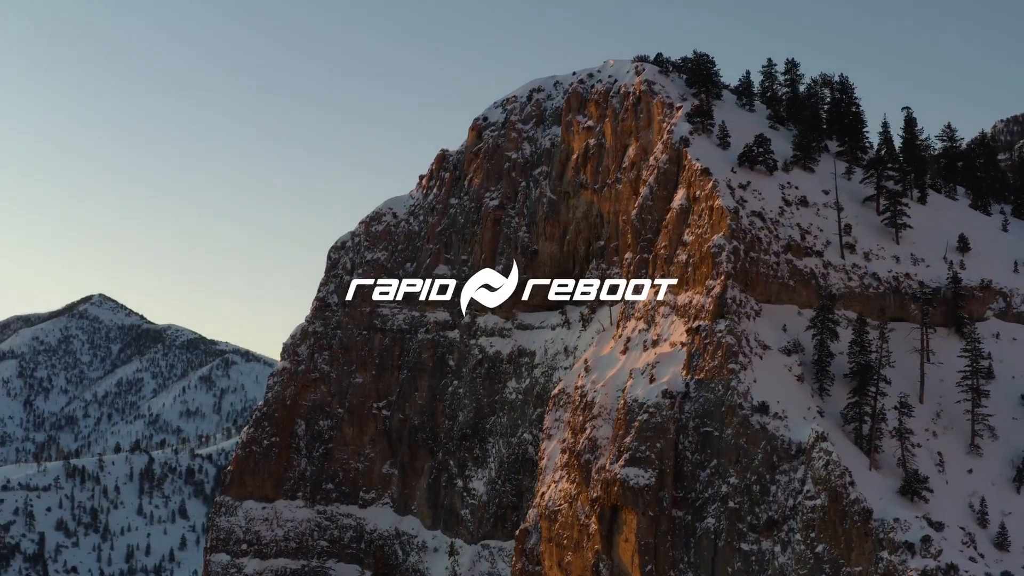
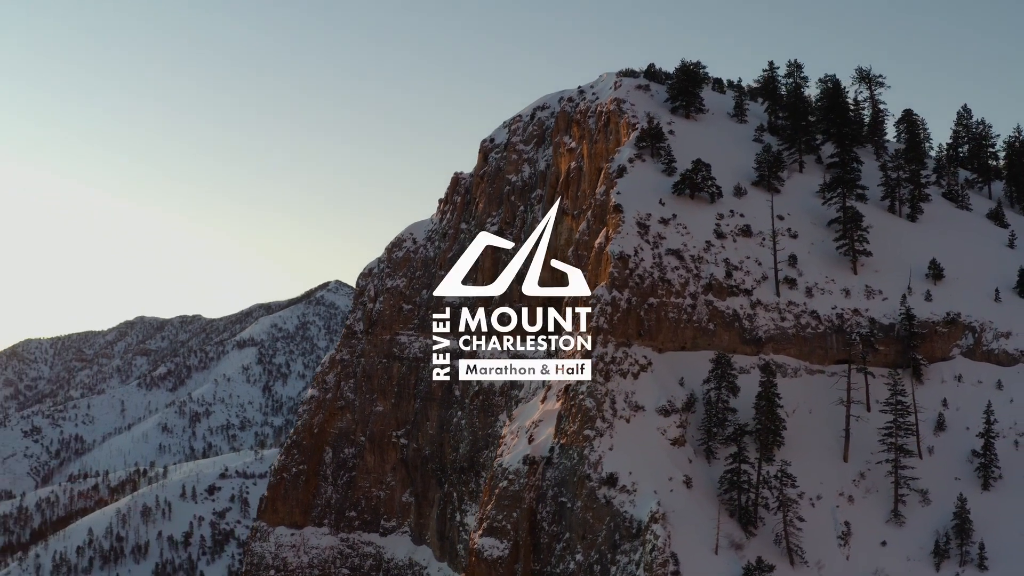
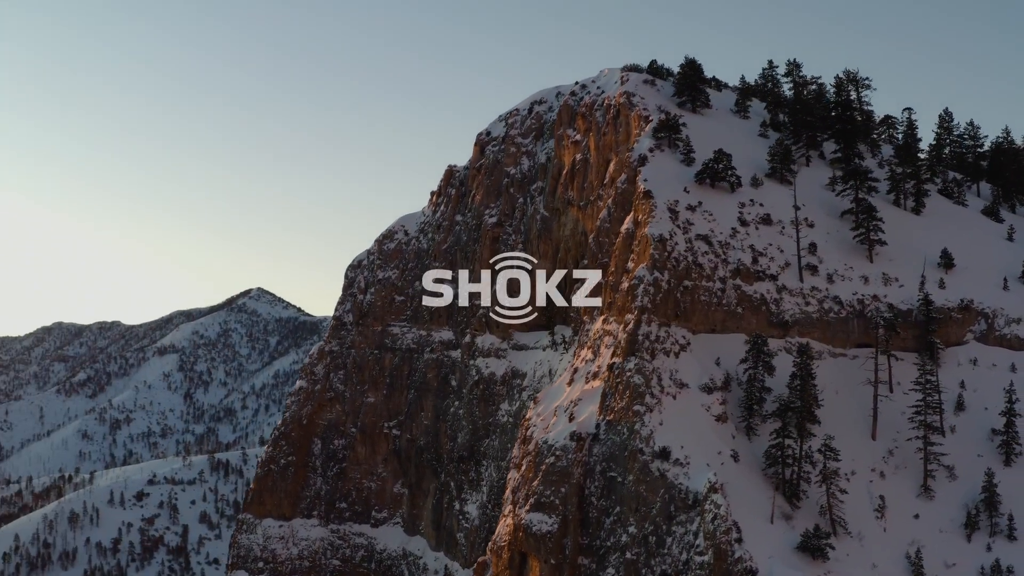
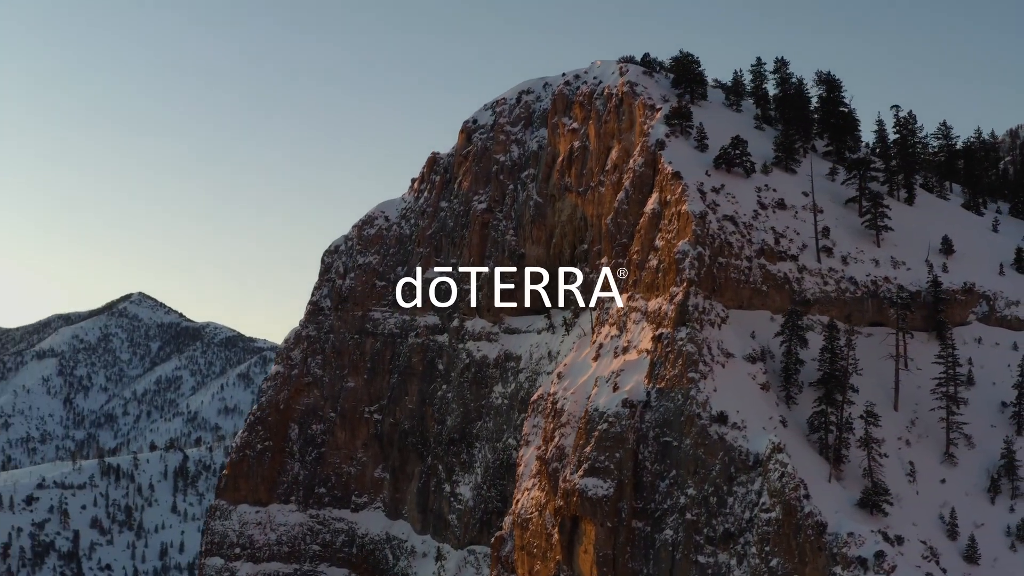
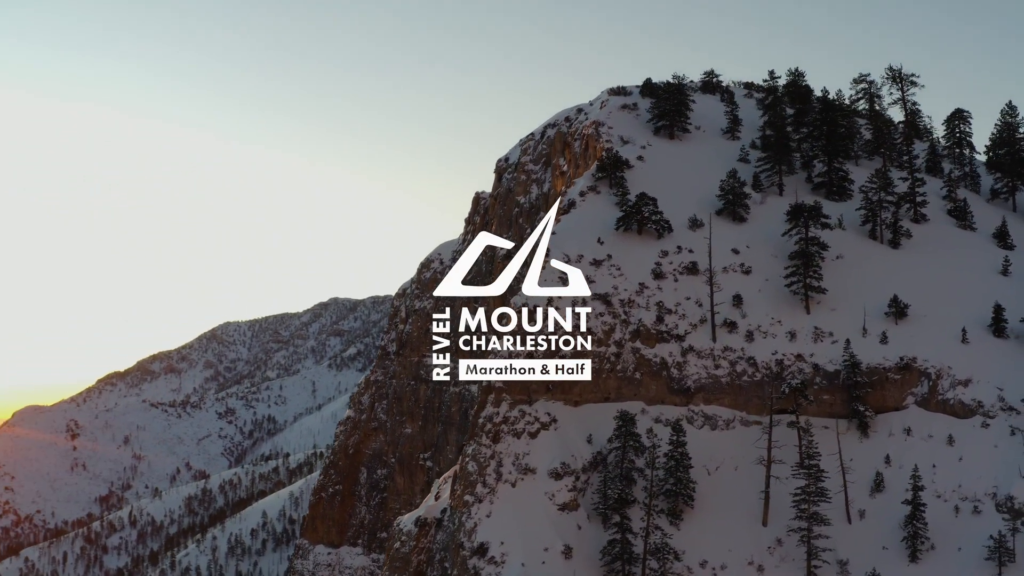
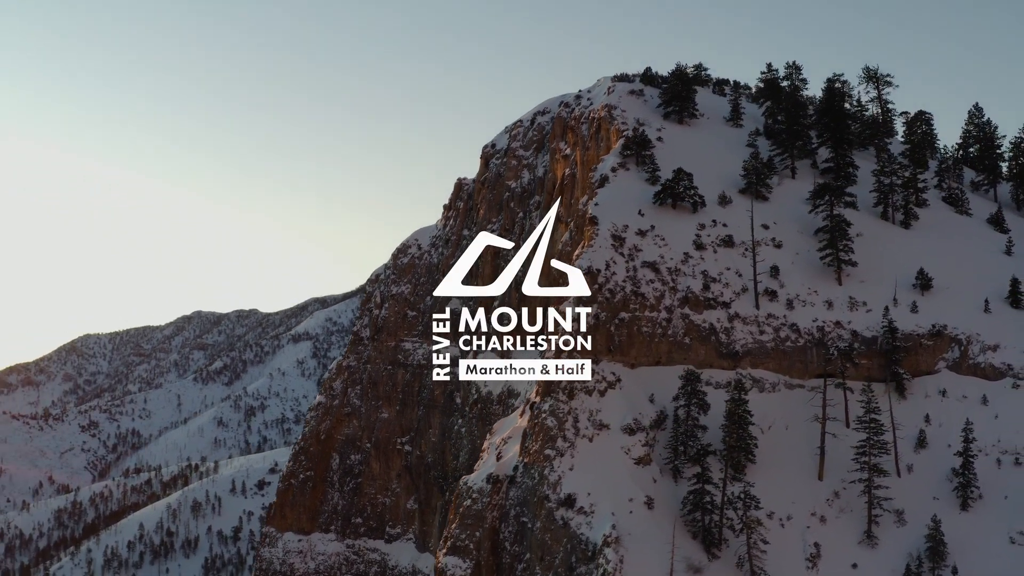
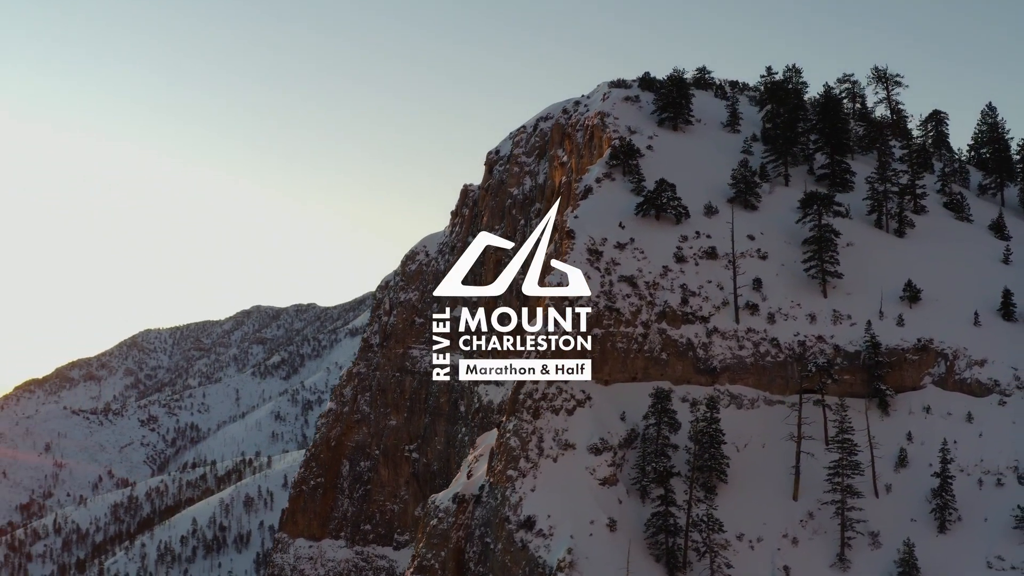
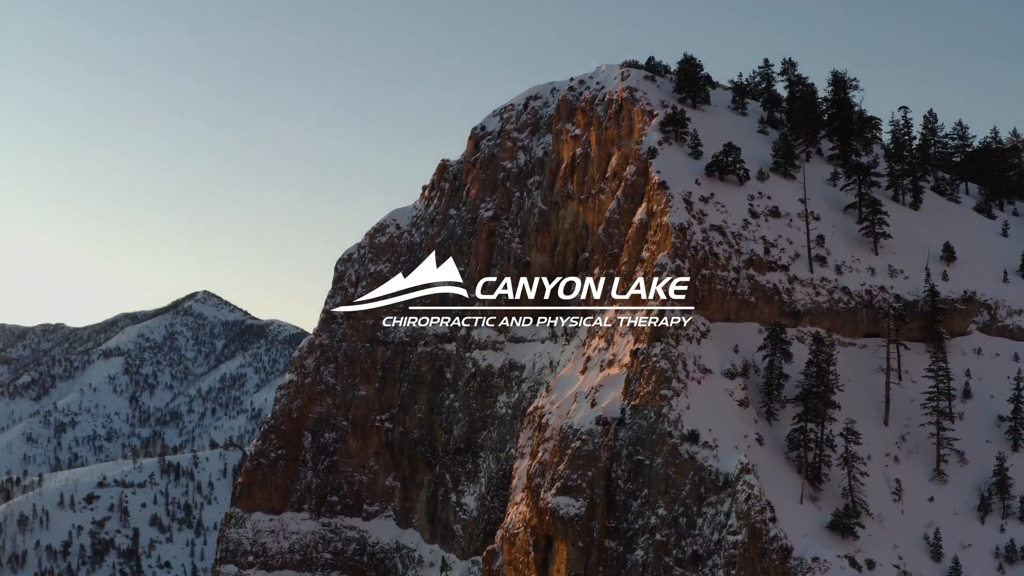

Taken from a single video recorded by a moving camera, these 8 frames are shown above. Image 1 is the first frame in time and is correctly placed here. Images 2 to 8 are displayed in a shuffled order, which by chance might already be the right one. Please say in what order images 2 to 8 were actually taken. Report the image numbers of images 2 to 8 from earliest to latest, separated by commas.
4, 8, 3, 2, 6, 7, 5
